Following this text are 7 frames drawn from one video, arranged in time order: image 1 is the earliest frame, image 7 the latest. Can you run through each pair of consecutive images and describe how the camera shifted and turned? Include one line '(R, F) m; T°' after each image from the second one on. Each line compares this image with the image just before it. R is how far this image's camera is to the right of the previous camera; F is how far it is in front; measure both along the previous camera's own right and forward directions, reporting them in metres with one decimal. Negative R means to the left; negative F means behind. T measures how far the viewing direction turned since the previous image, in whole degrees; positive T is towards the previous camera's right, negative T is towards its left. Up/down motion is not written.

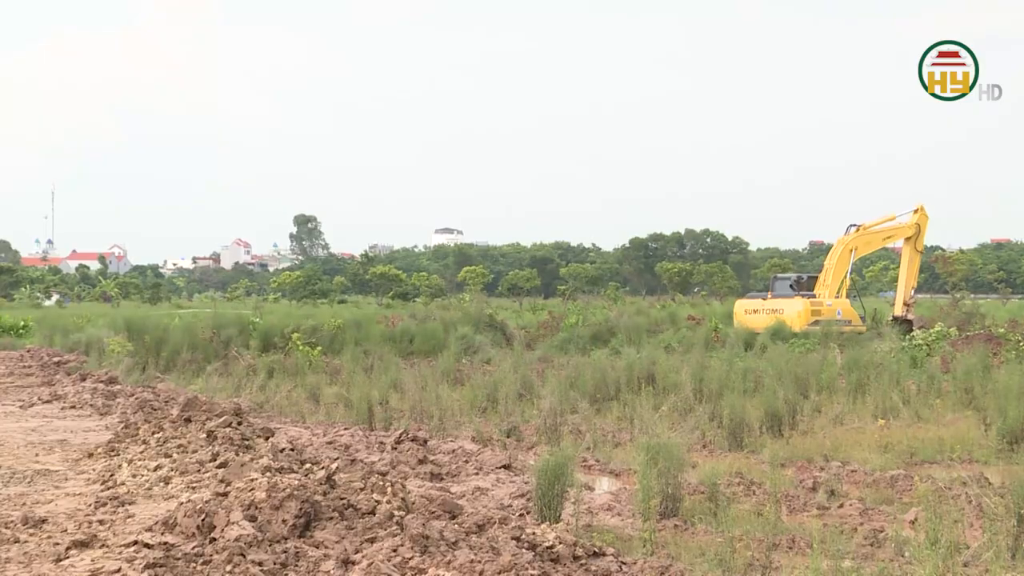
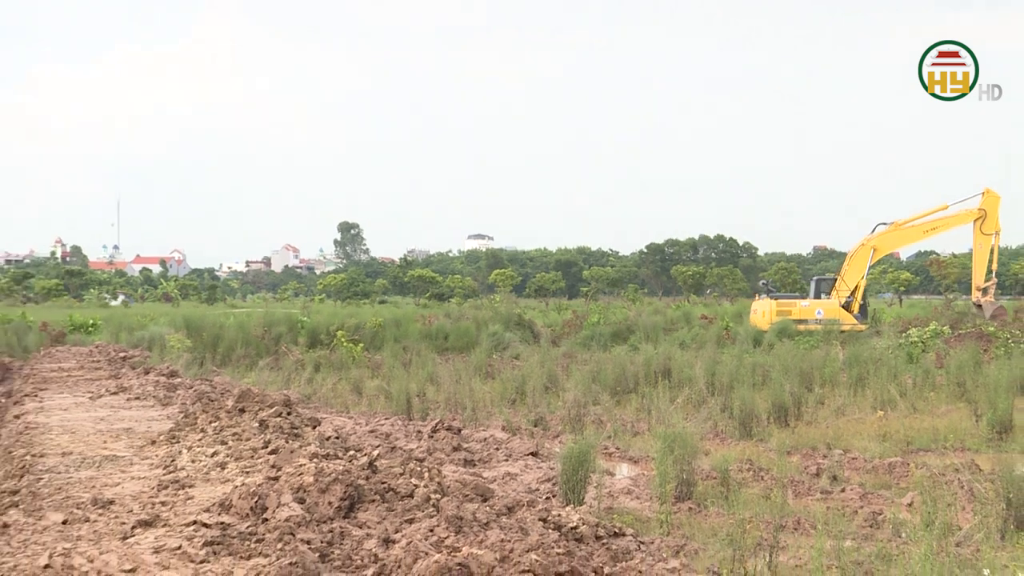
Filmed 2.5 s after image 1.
(0.0, -0.4) m; -2°
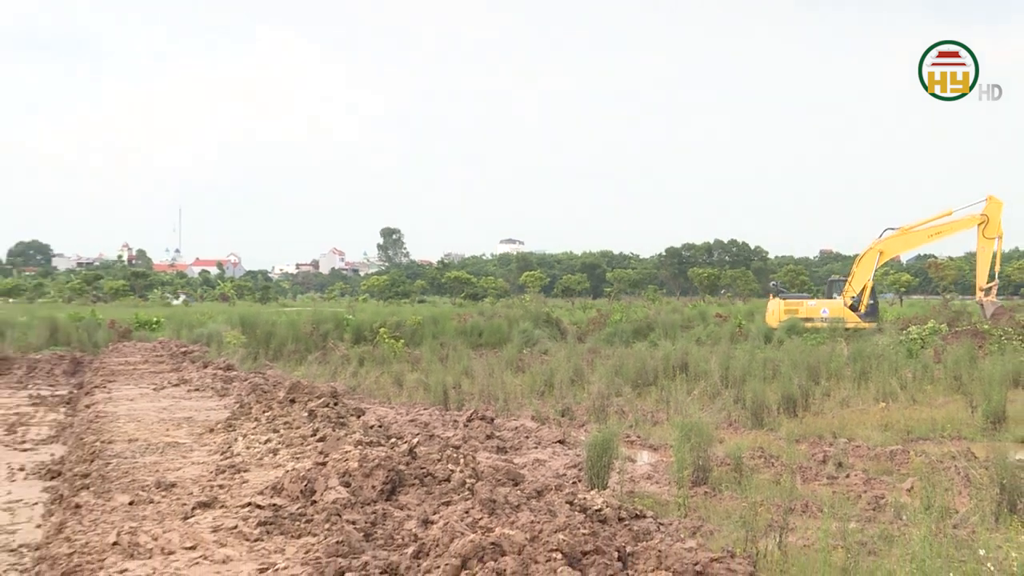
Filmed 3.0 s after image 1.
(0.0, -0.4) m; -2°
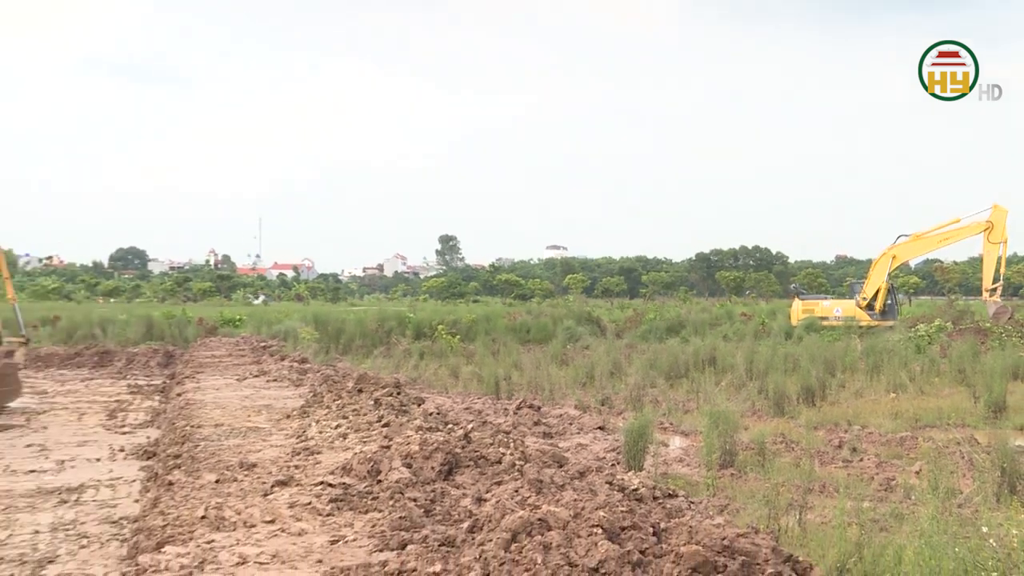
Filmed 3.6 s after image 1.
(0.0, -0.6) m; -3°
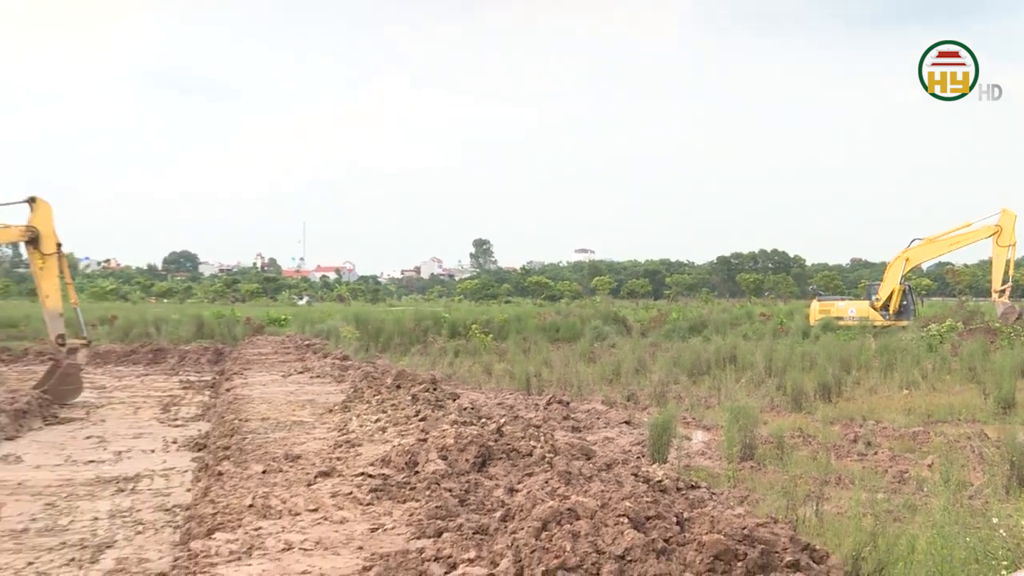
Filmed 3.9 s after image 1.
(0.0, -0.3) m; -2°
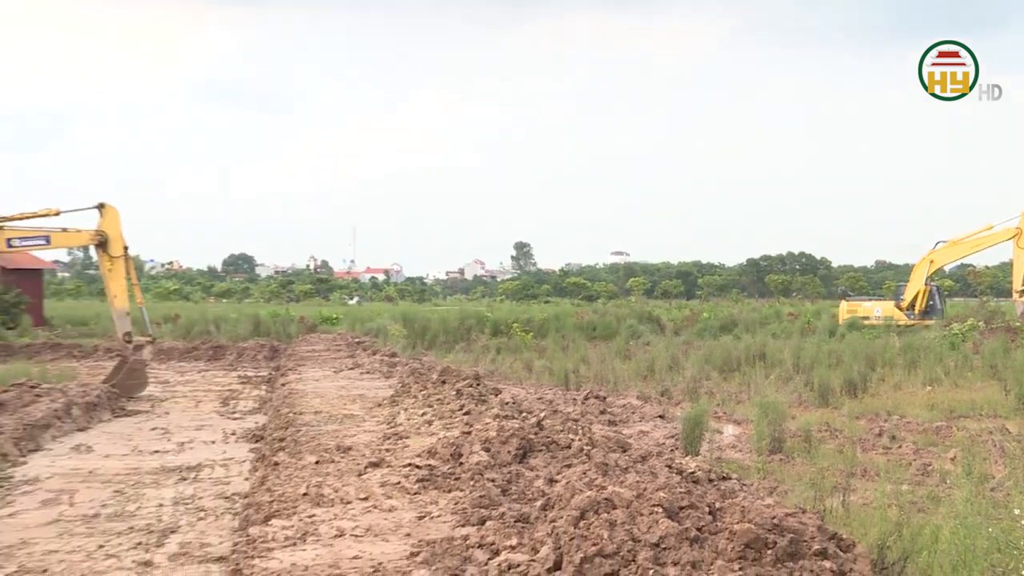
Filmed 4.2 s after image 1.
(0.0, -0.4) m; -2°
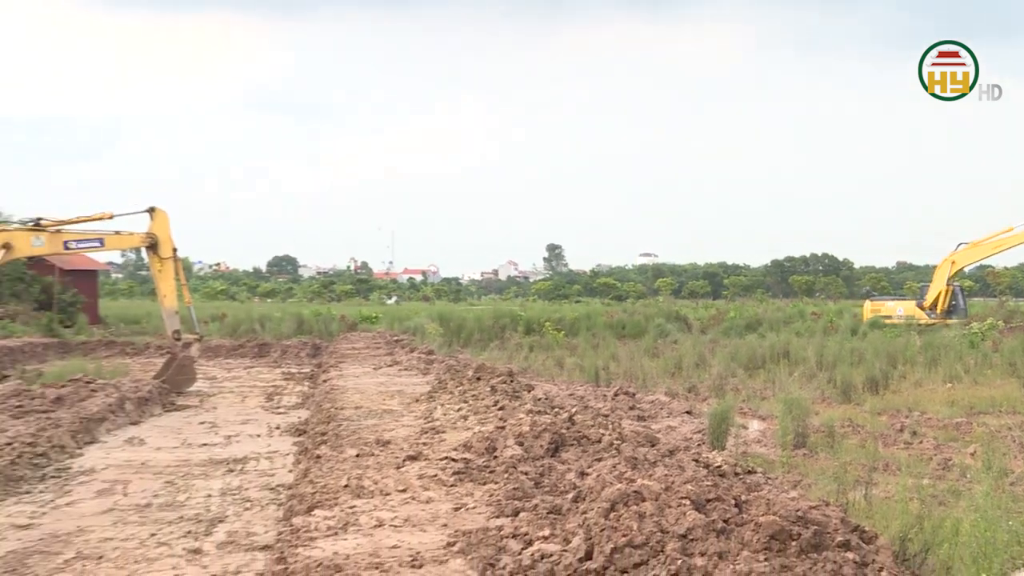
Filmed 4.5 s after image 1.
(0.0, -0.3) m; -2°
